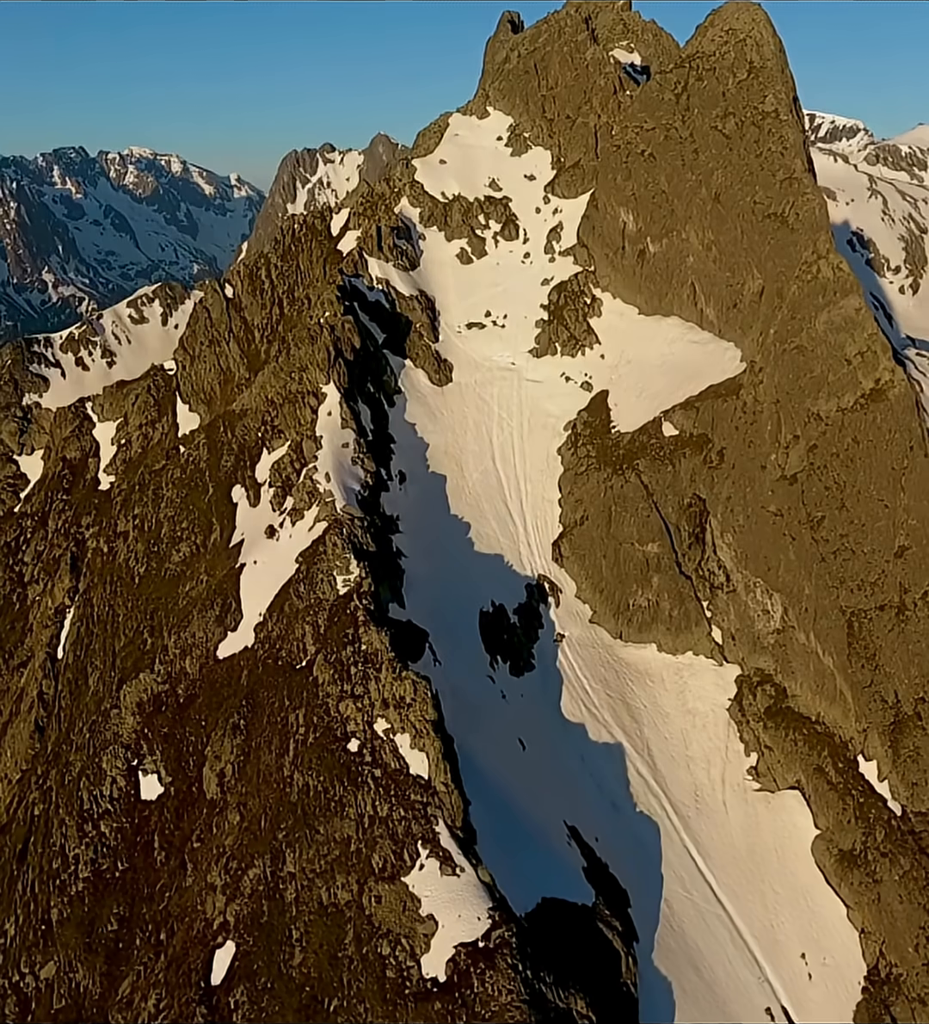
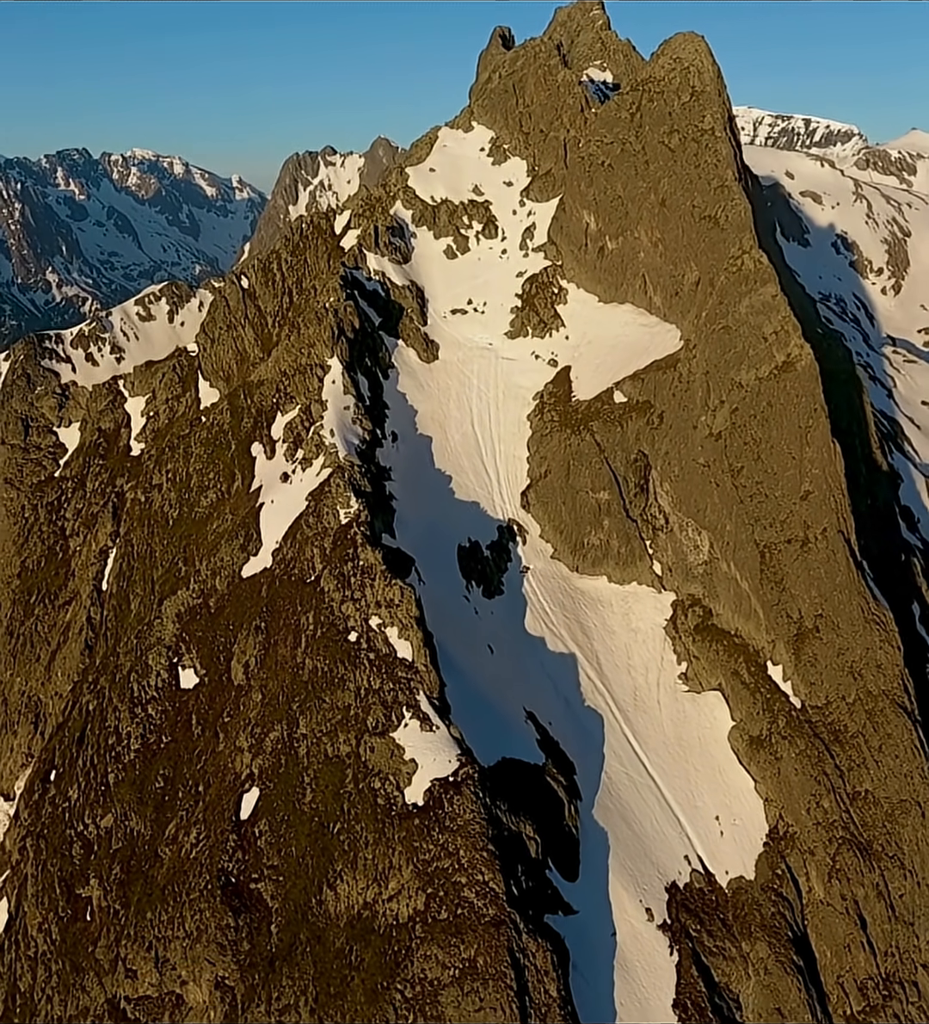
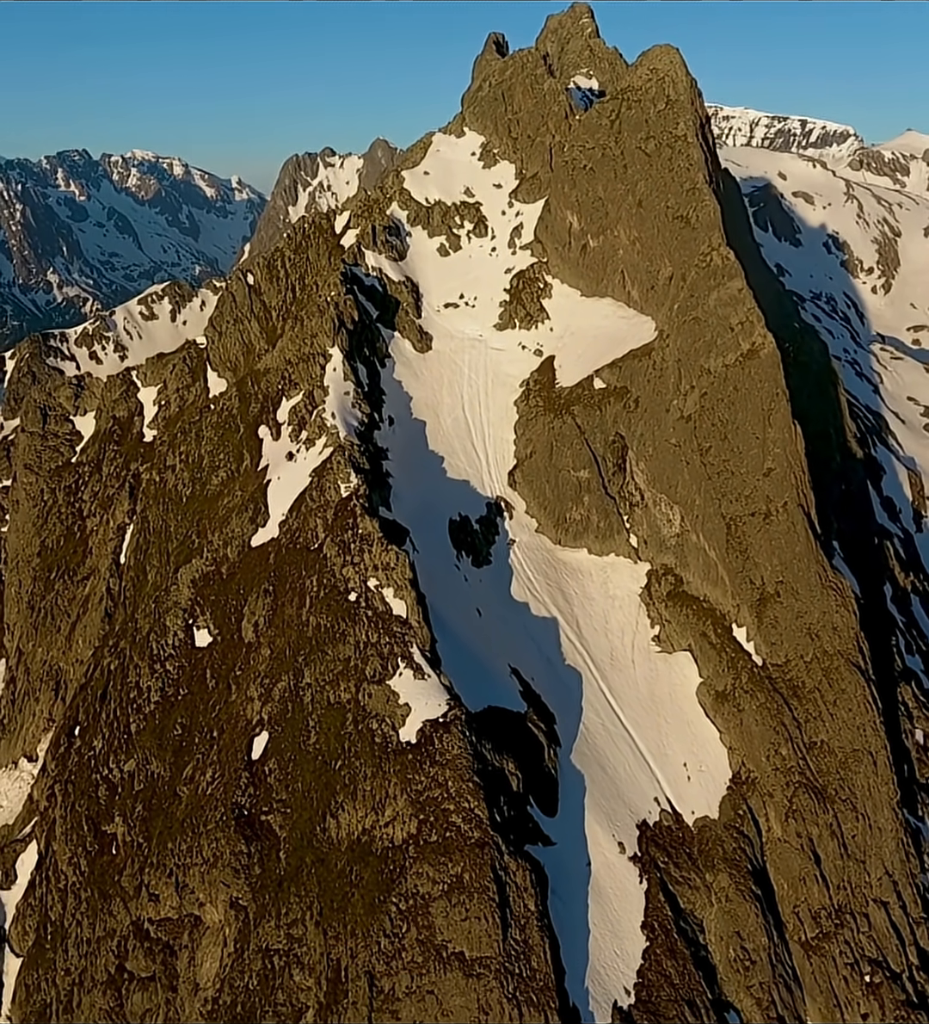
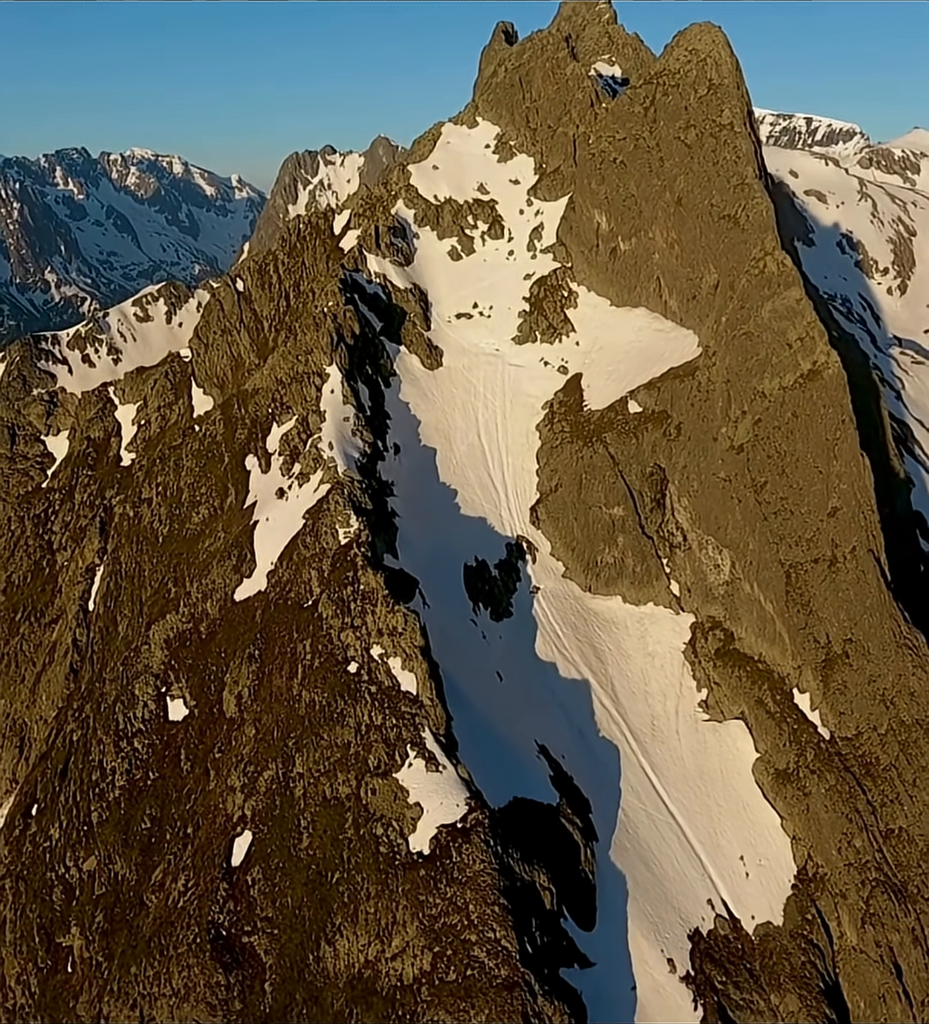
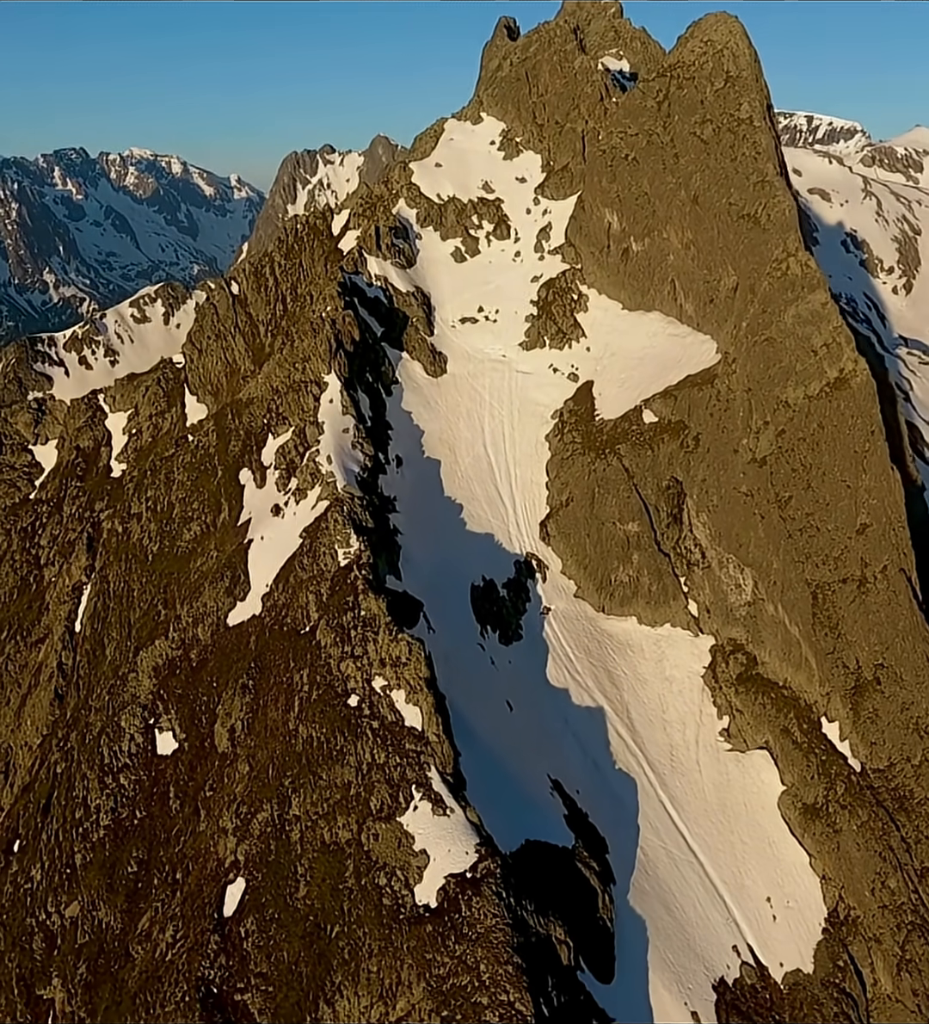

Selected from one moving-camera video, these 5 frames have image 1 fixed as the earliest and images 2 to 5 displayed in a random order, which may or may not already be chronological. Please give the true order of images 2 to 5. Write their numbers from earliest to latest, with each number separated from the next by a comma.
5, 4, 2, 3
